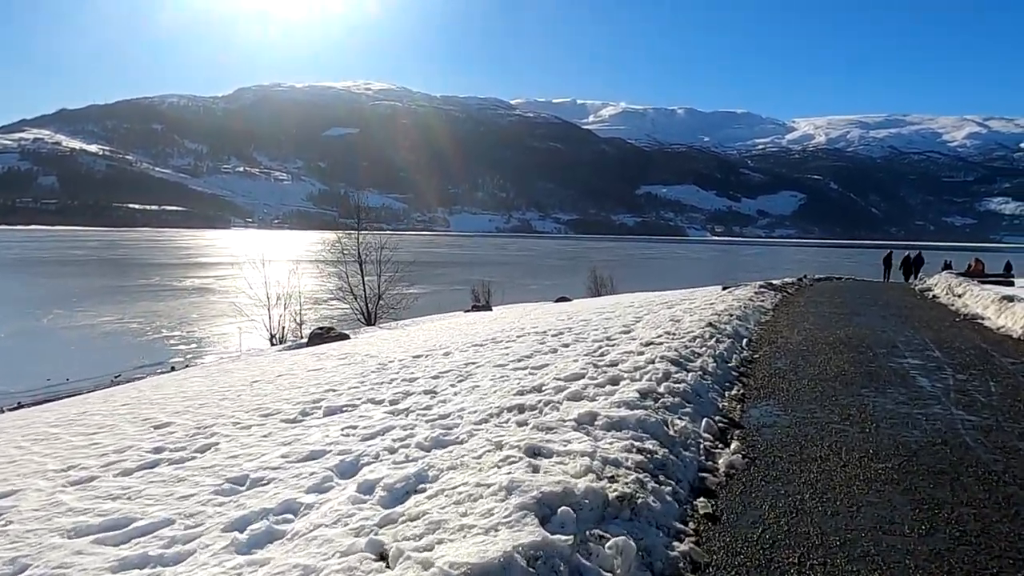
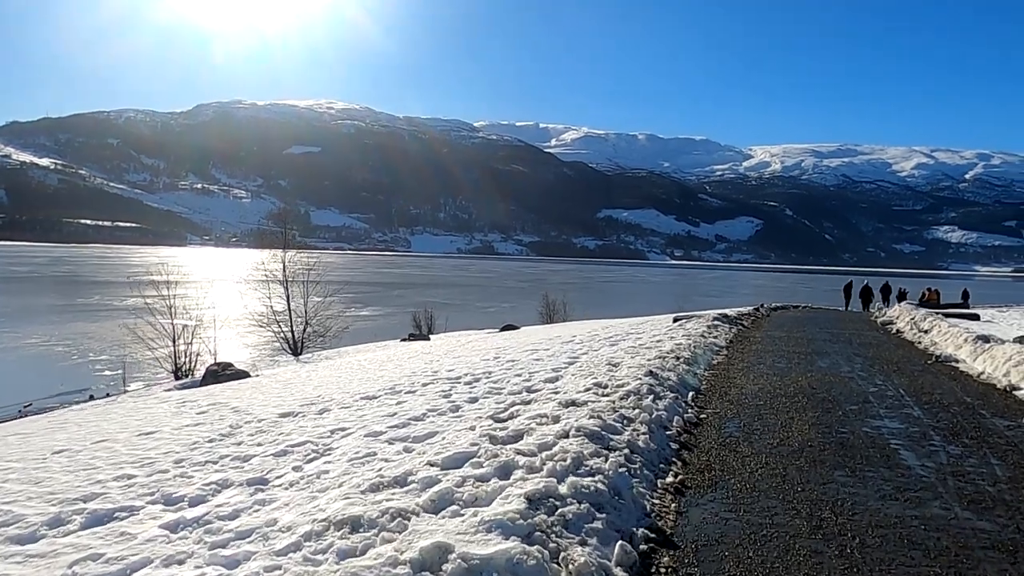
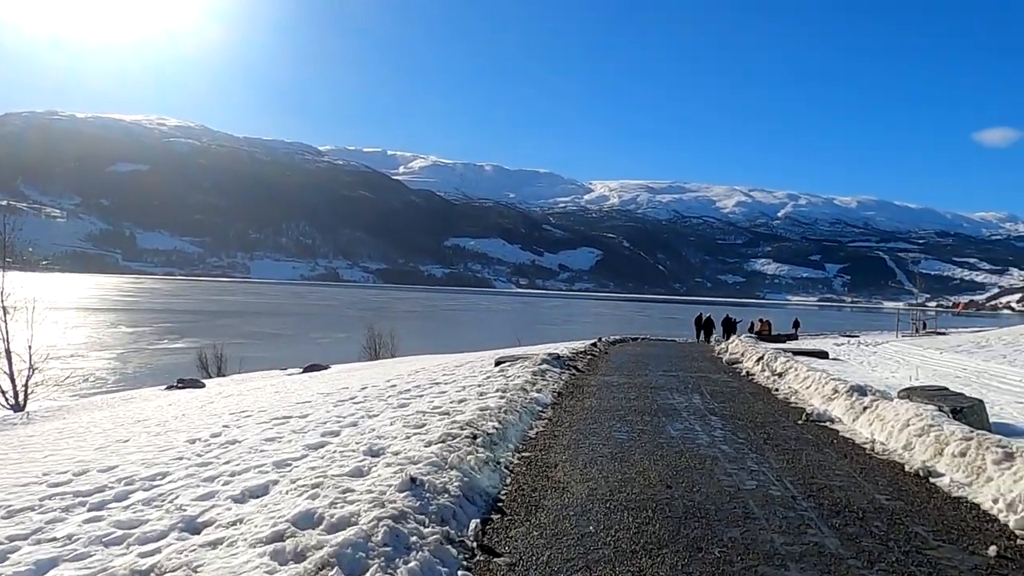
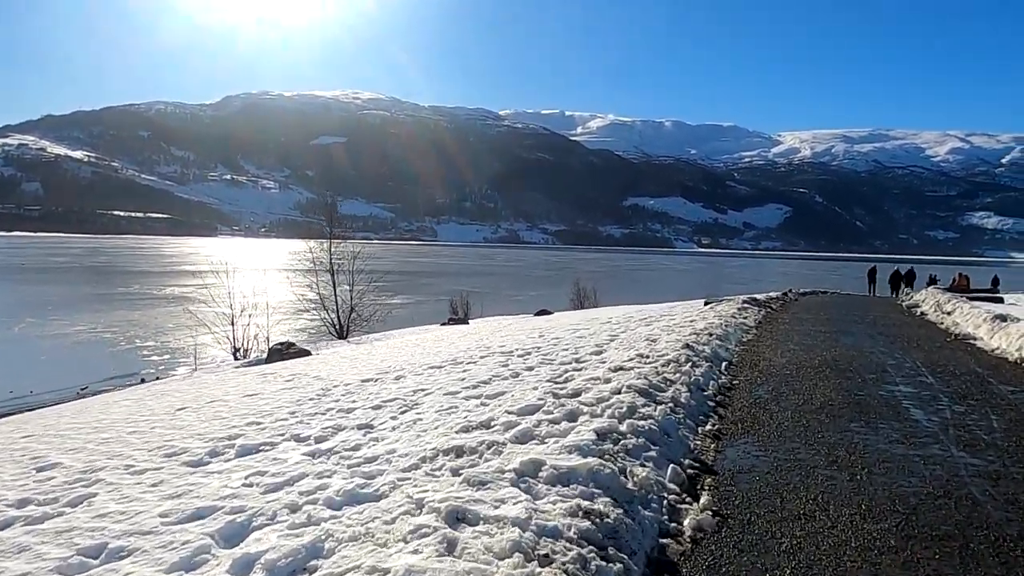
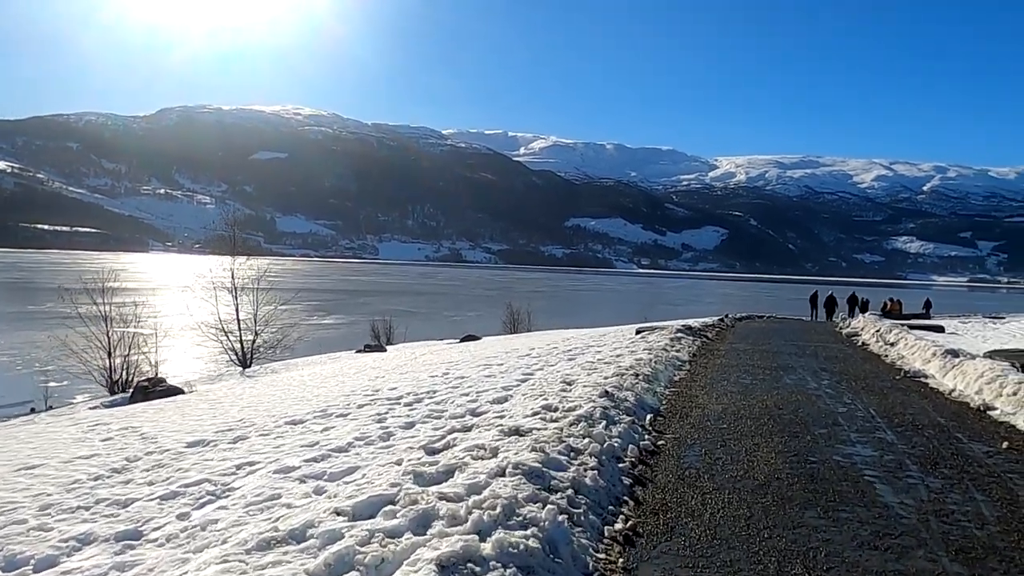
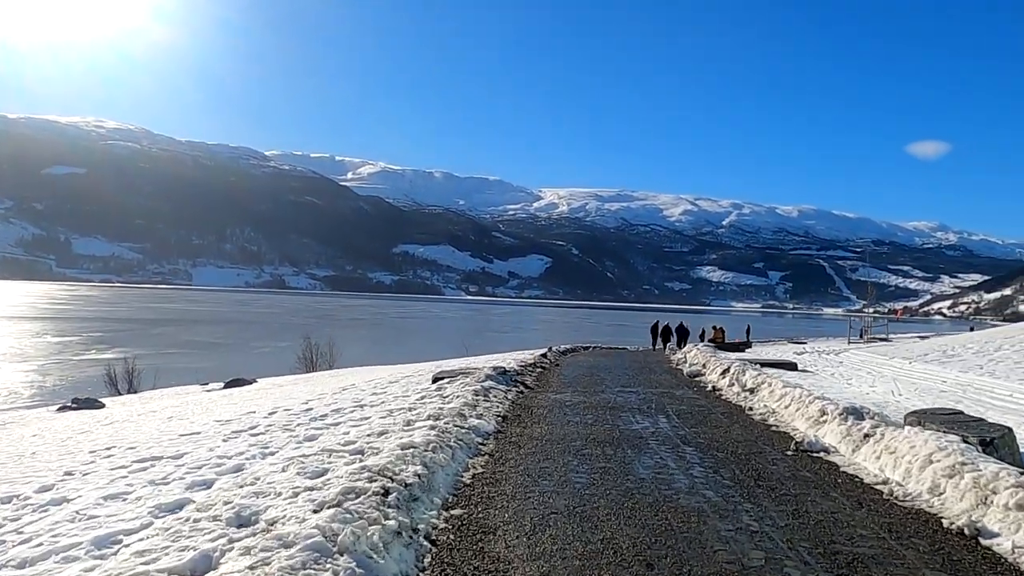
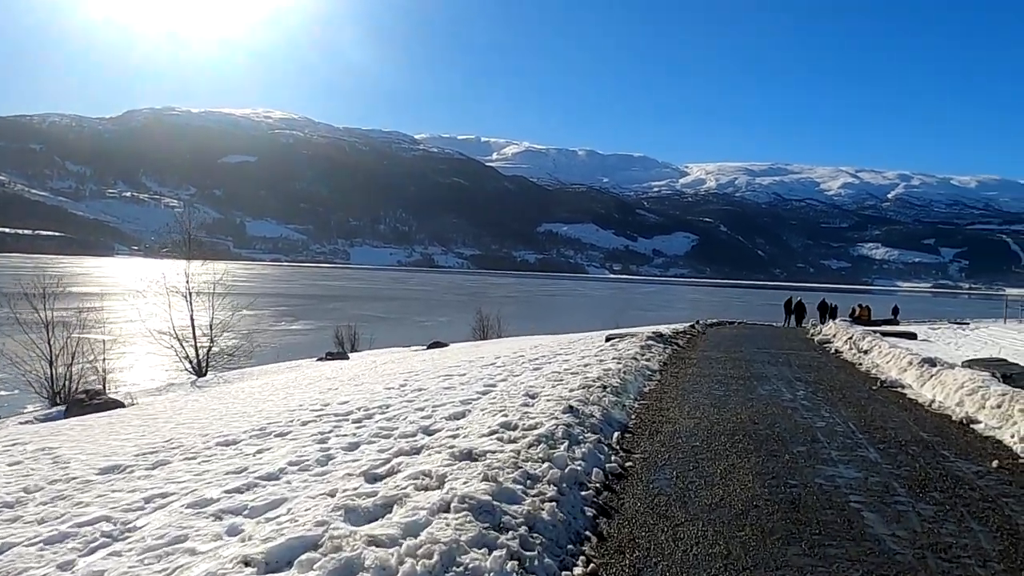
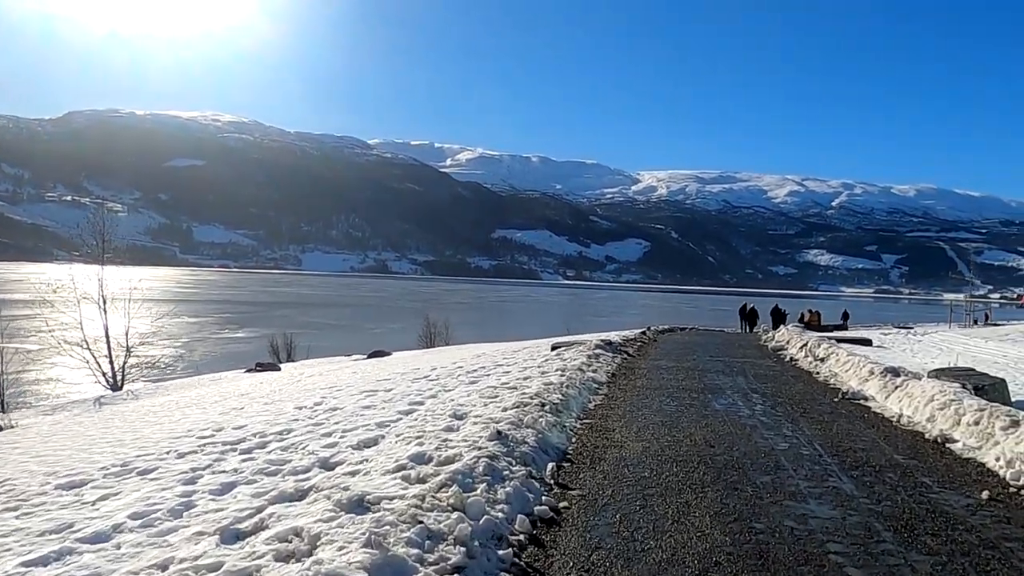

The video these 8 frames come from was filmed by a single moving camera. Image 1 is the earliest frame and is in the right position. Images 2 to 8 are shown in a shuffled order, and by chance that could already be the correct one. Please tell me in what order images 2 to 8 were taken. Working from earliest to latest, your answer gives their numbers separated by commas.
4, 2, 5, 7, 8, 3, 6
